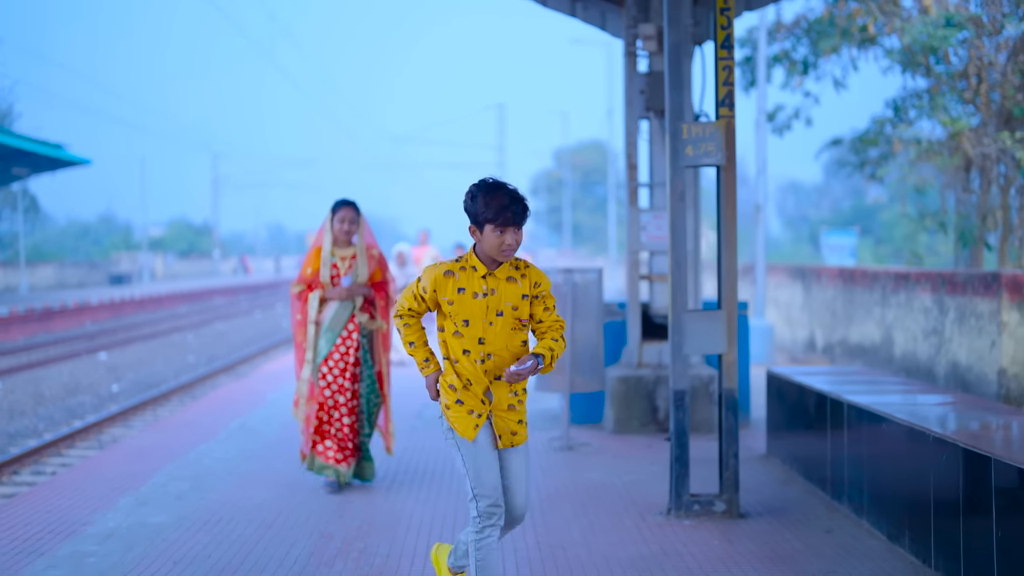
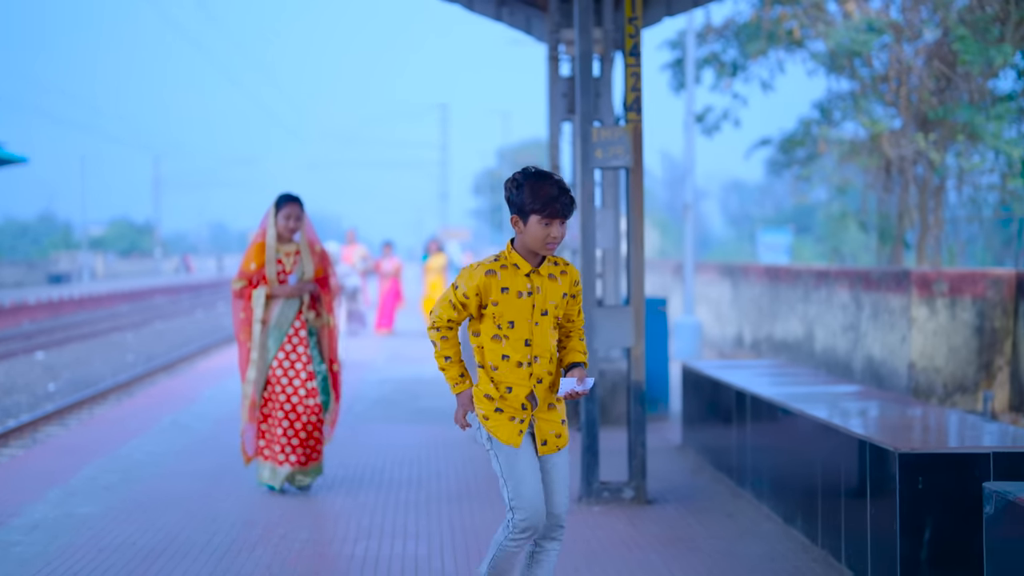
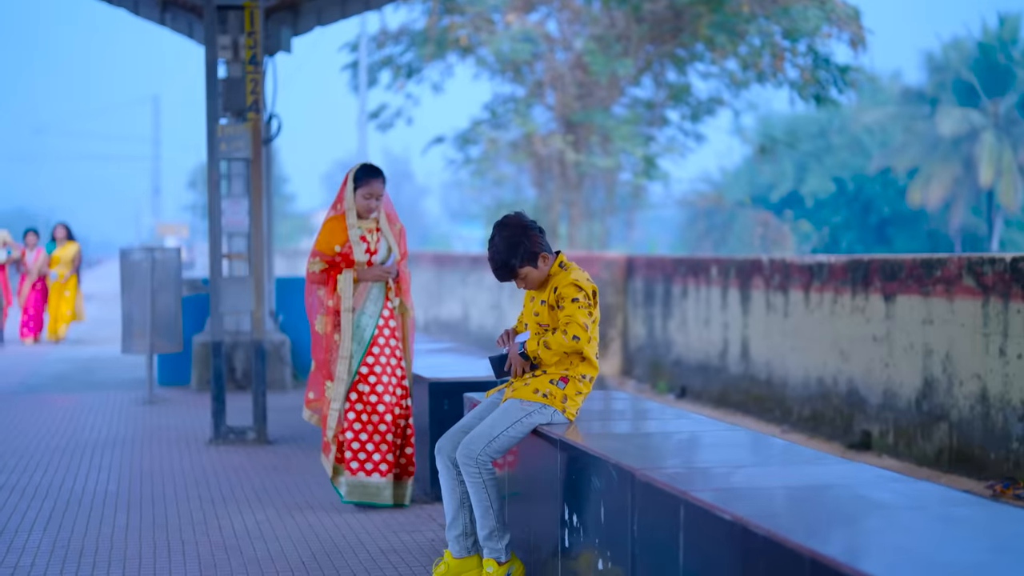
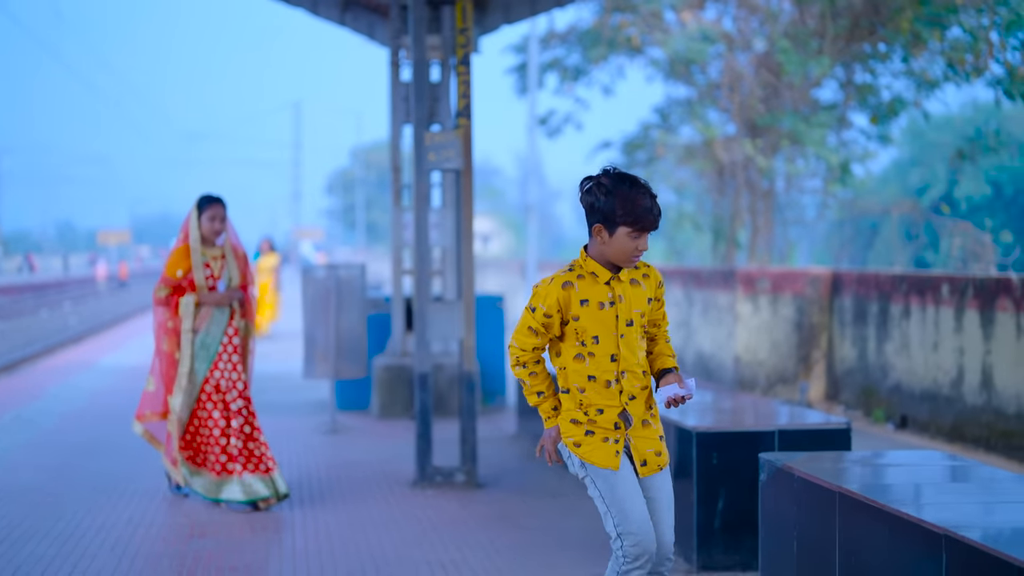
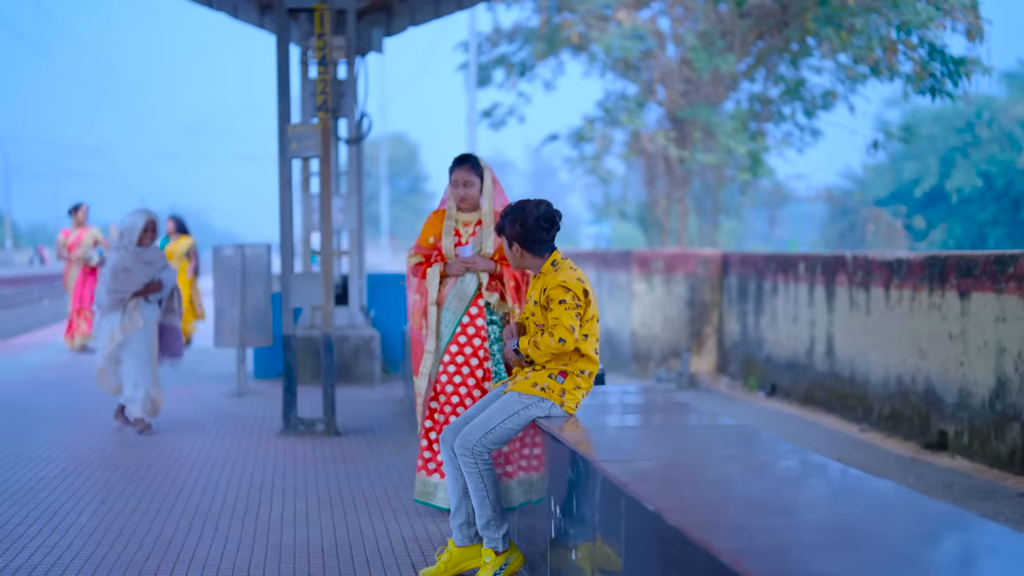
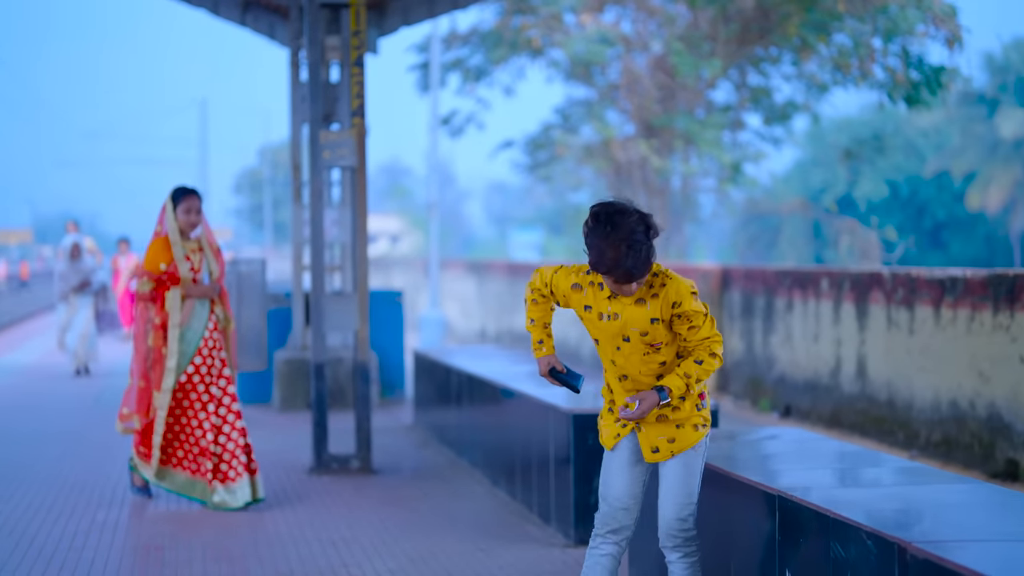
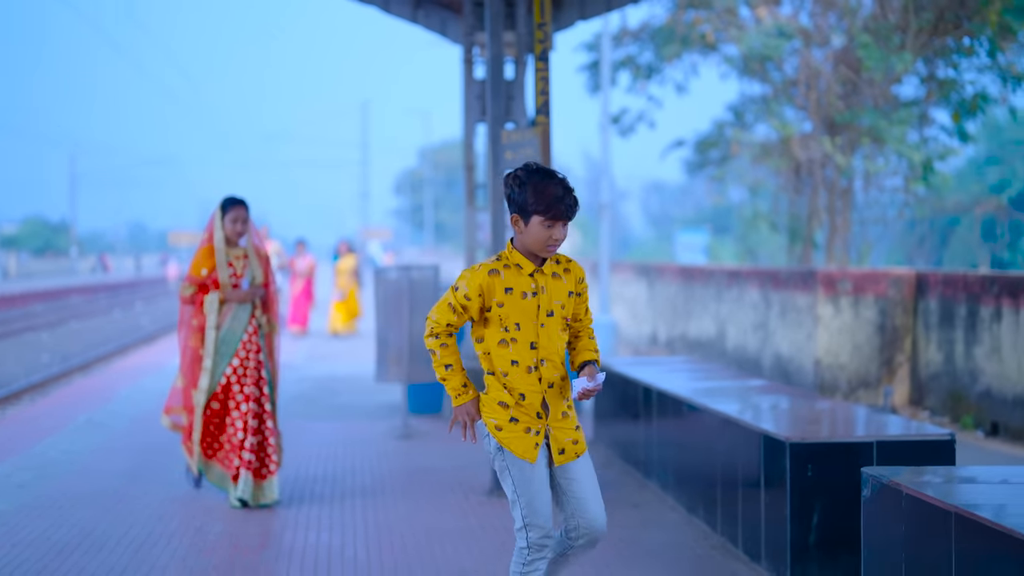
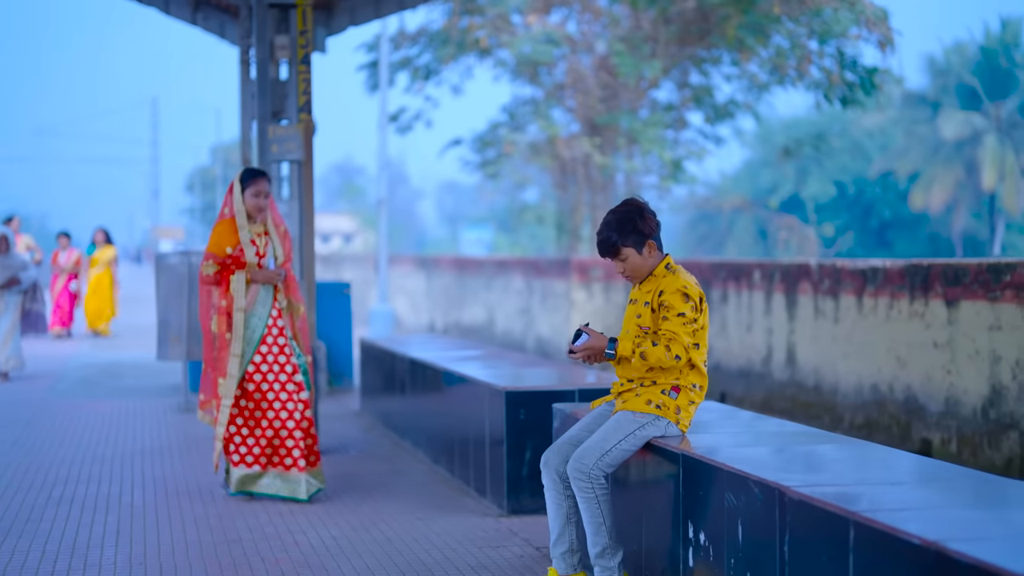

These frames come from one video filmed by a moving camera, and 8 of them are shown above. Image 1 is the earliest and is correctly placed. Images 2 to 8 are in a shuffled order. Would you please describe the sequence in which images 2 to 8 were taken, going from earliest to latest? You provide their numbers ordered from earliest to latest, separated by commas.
2, 7, 4, 6, 8, 3, 5
